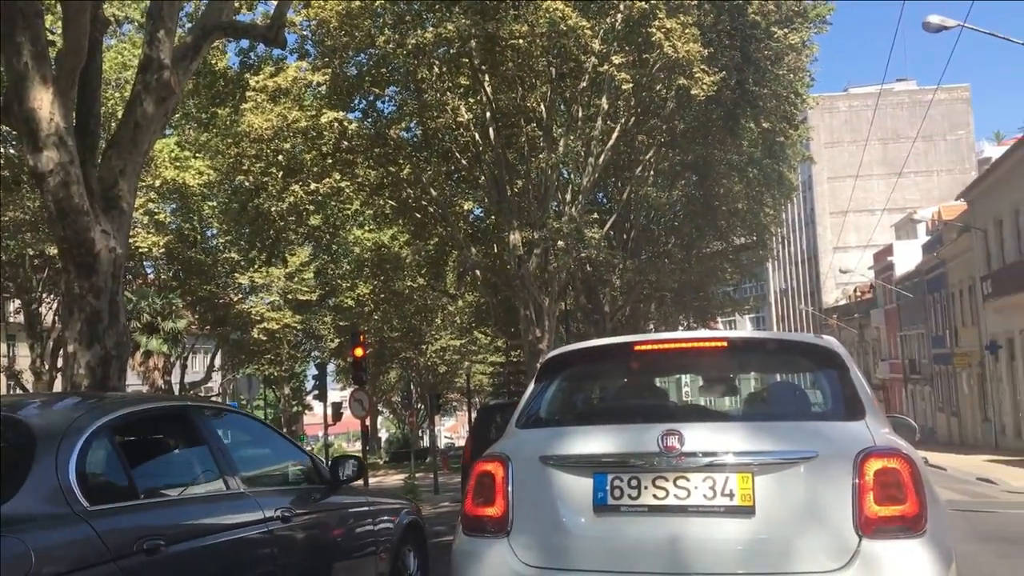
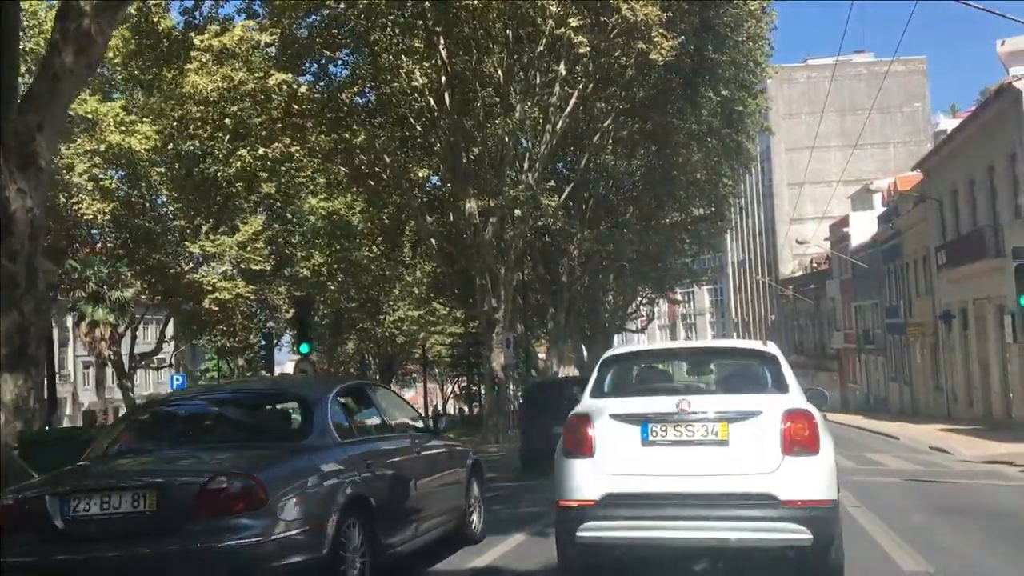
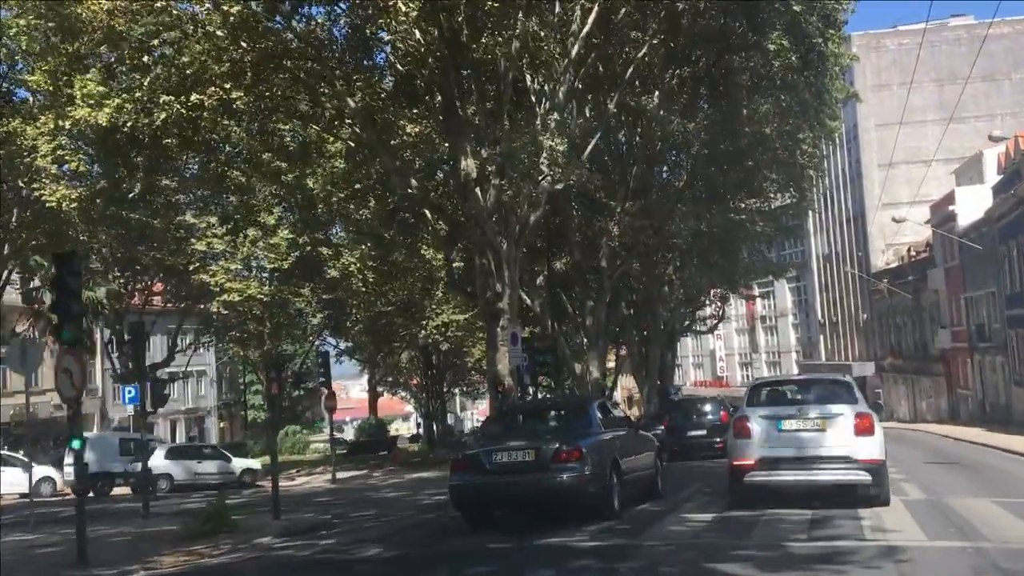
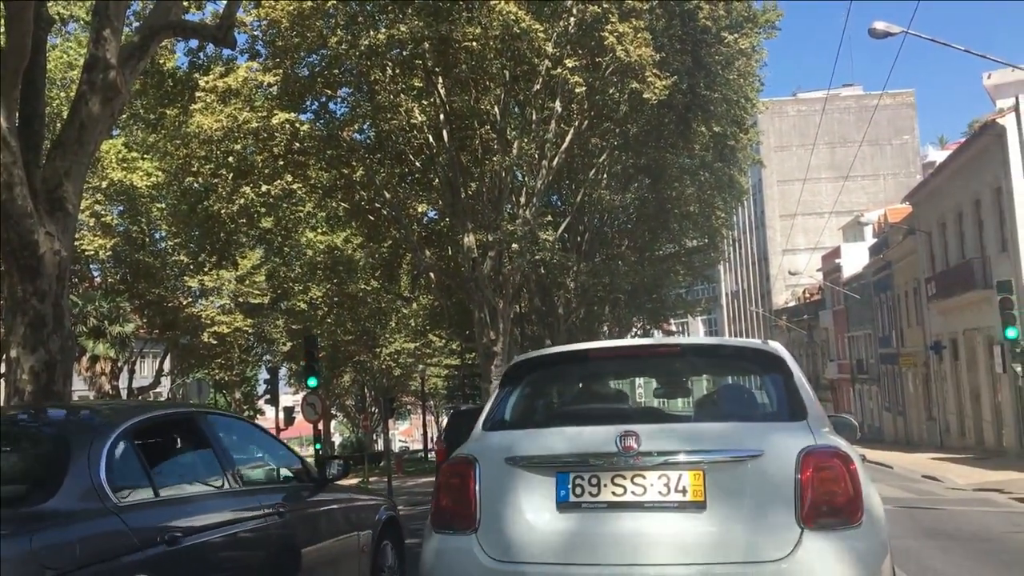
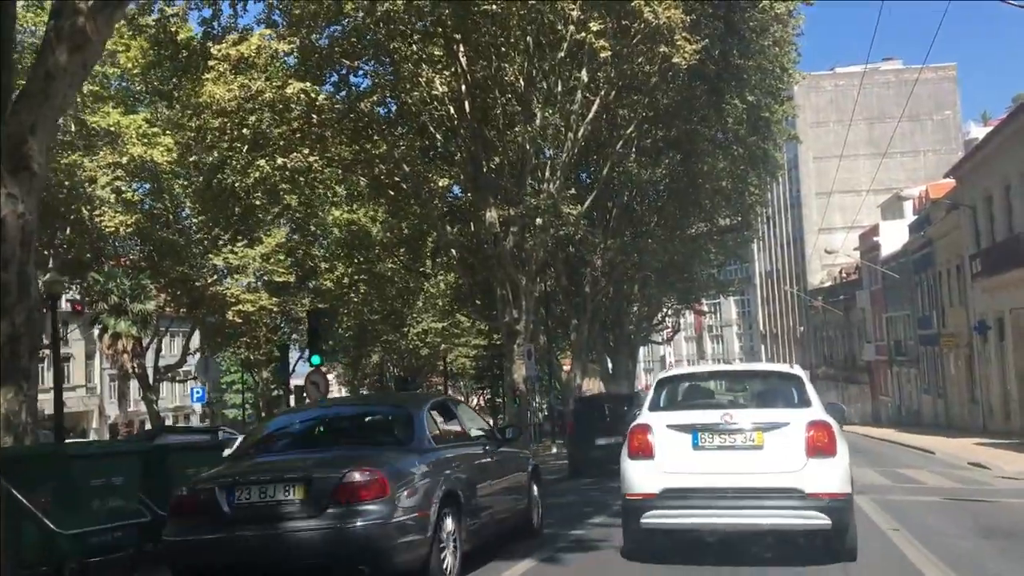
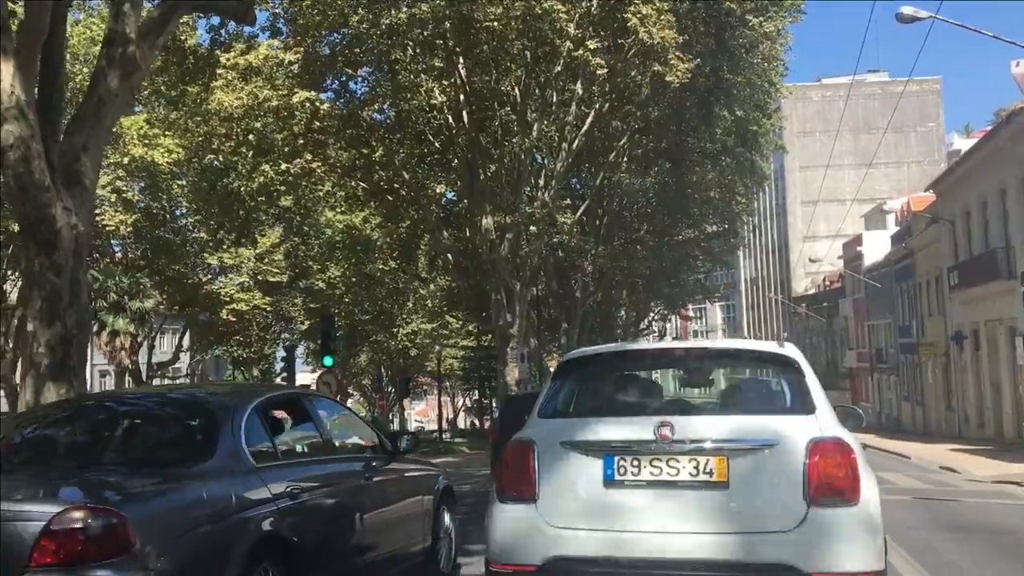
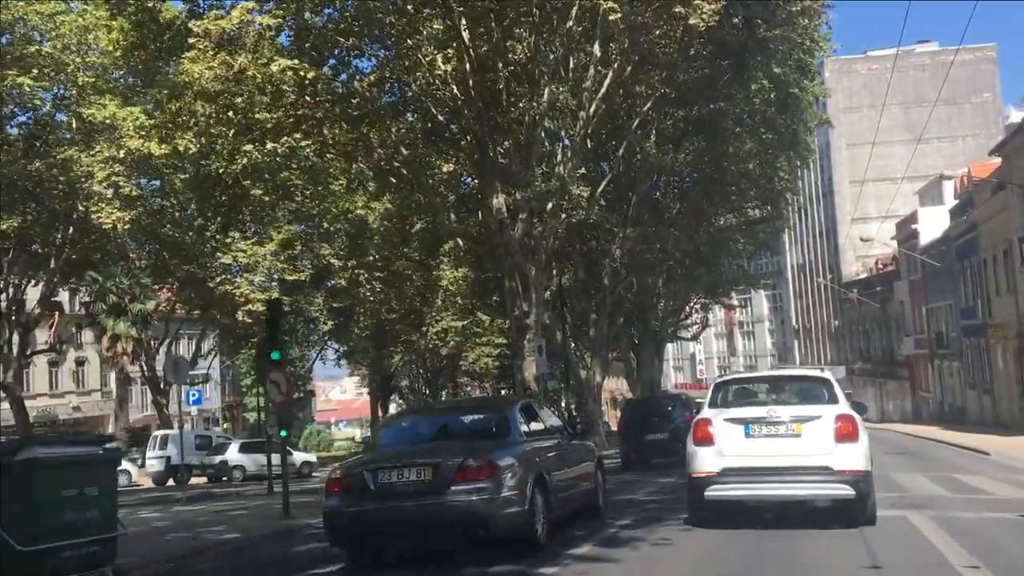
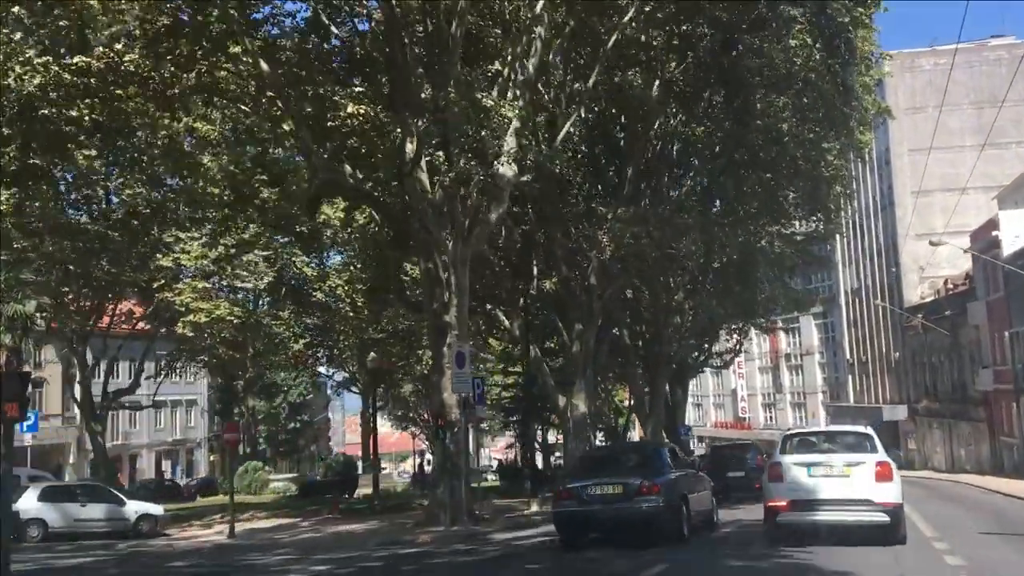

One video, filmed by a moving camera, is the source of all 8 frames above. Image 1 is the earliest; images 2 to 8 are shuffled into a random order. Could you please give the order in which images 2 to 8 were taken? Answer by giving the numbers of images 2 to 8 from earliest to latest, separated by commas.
4, 6, 2, 5, 7, 3, 8
